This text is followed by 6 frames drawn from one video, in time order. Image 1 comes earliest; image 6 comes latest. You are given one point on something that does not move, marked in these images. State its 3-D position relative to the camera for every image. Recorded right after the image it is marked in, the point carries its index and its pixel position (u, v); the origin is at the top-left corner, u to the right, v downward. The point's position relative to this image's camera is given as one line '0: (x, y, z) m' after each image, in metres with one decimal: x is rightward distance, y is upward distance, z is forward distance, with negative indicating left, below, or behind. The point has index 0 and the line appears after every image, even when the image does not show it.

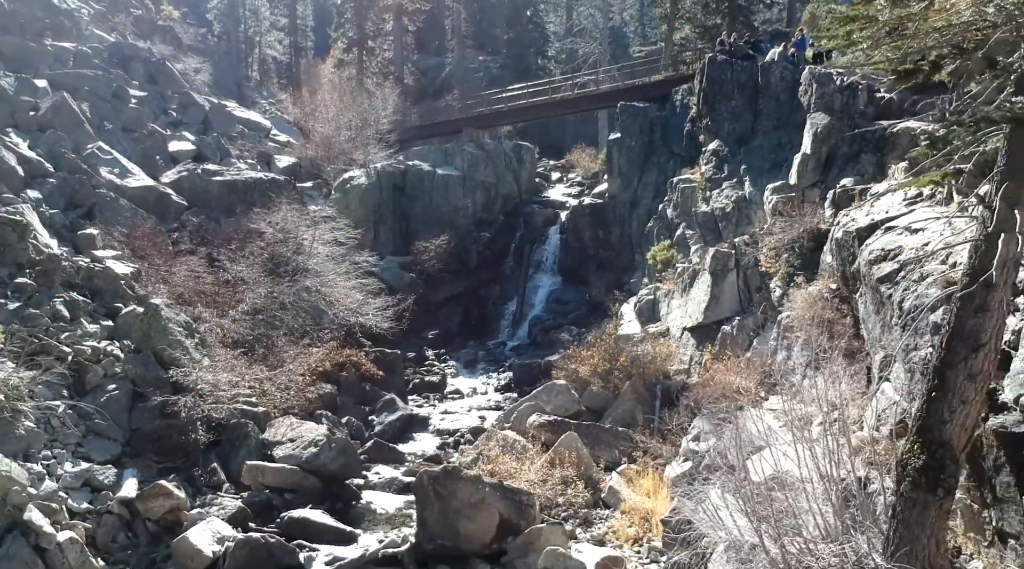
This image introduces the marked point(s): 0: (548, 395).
0: (+0.6, -1.9, +17.1) m
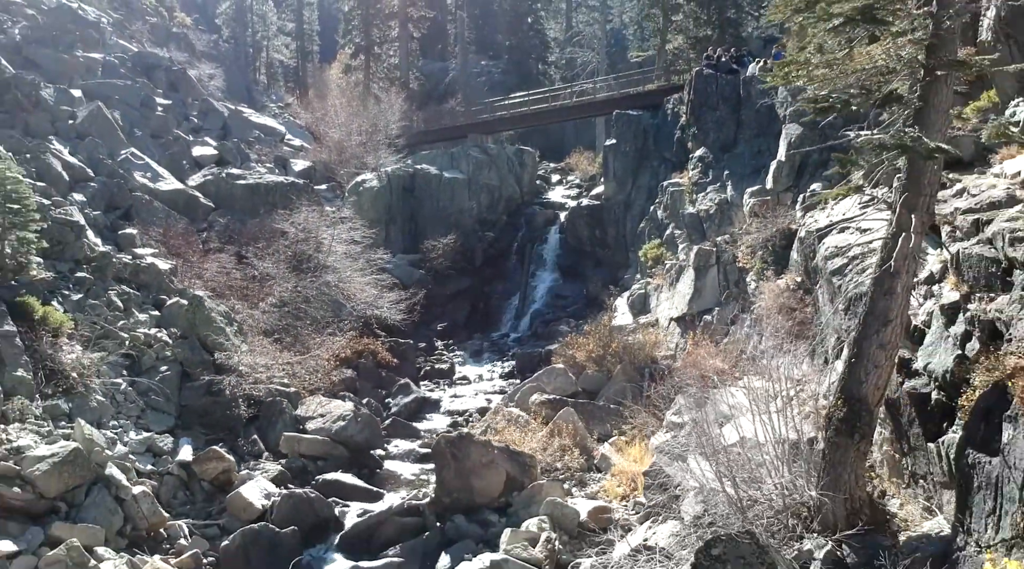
0: (+0.7, -1.8, +19.1) m
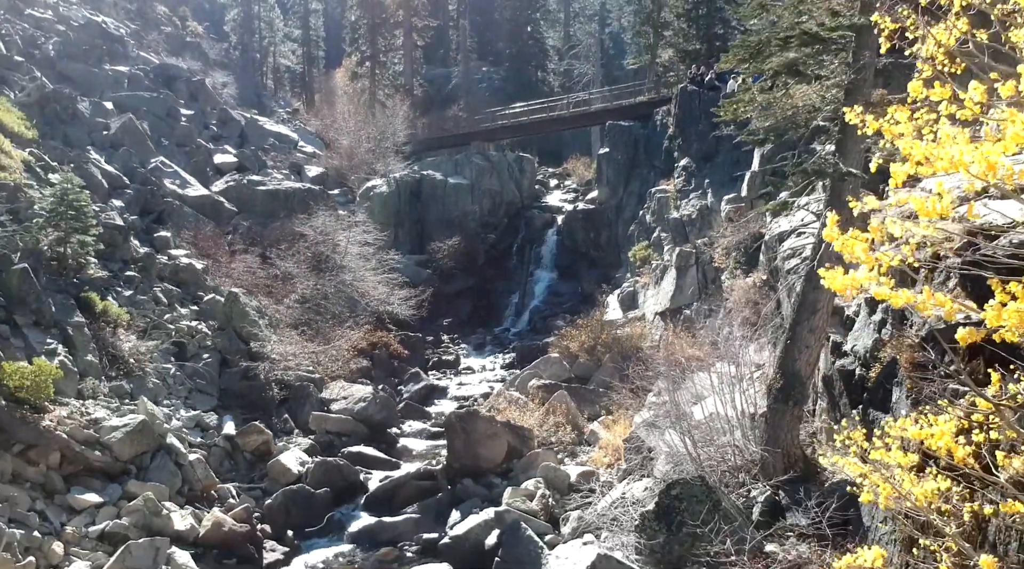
0: (+0.7, -1.8, +21.4) m
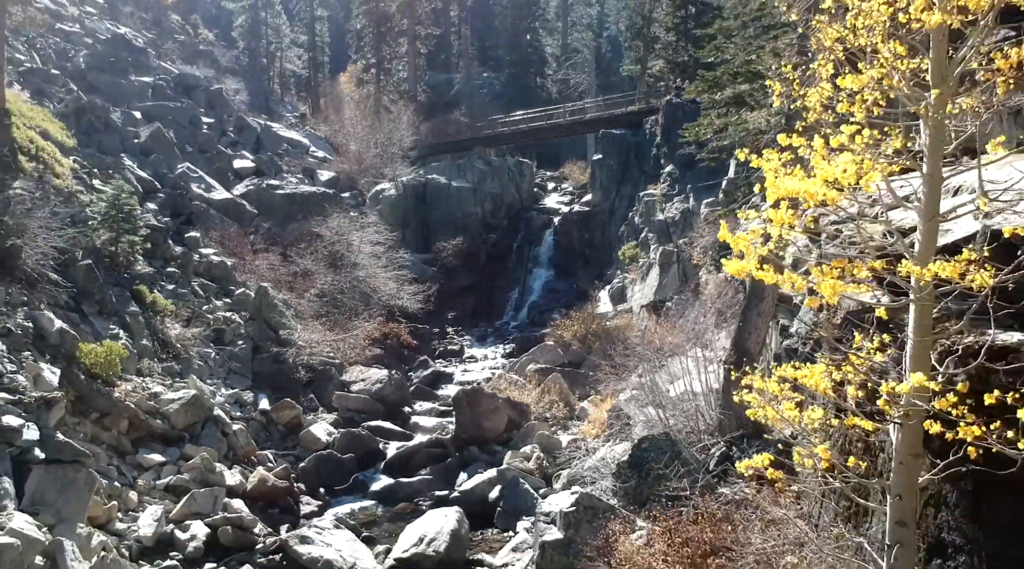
0: (+0.7, -1.7, +23.8) m
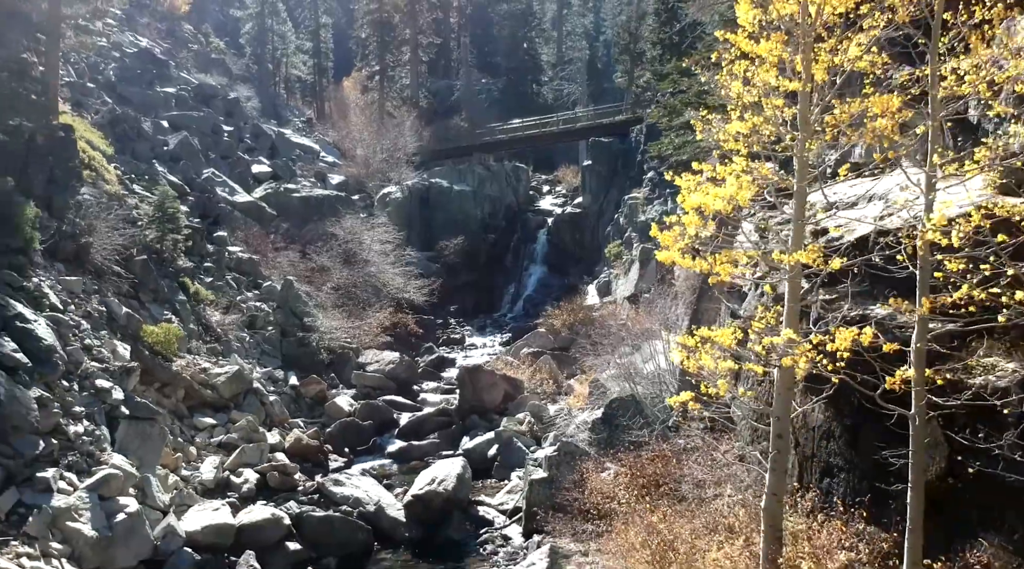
0: (+0.6, -1.5, +26.9) m
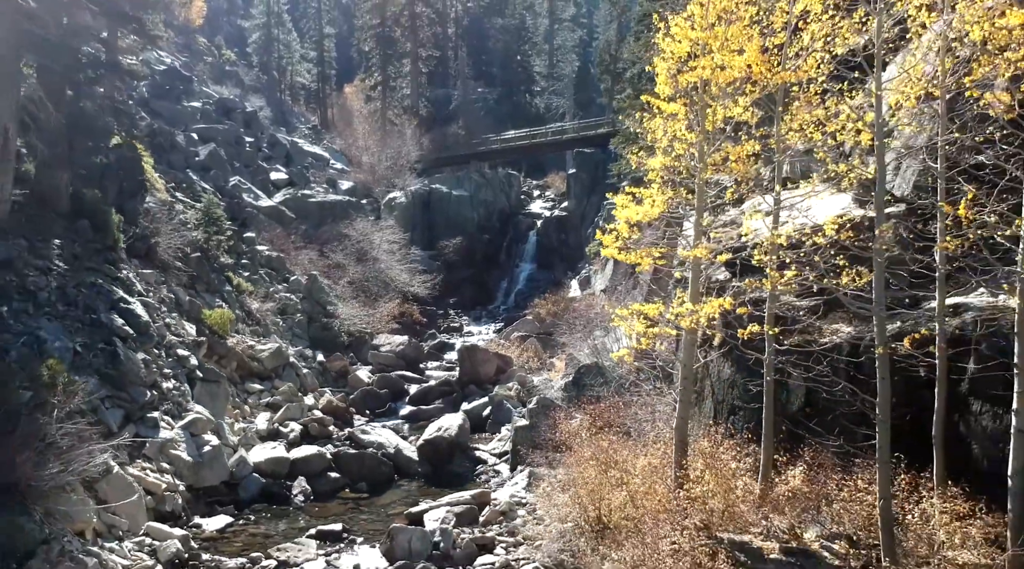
0: (+0.3, -1.3, +31.4) m
